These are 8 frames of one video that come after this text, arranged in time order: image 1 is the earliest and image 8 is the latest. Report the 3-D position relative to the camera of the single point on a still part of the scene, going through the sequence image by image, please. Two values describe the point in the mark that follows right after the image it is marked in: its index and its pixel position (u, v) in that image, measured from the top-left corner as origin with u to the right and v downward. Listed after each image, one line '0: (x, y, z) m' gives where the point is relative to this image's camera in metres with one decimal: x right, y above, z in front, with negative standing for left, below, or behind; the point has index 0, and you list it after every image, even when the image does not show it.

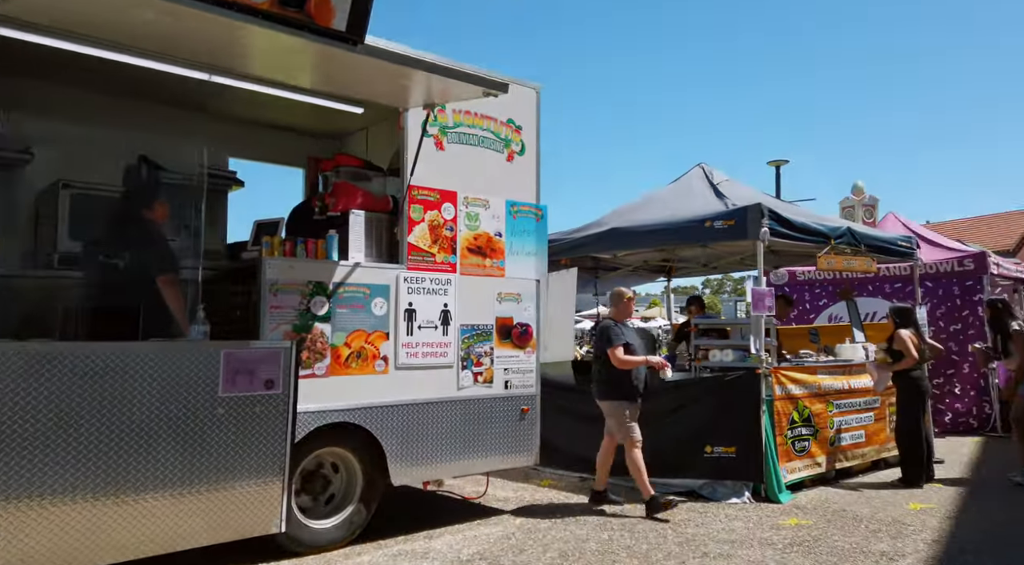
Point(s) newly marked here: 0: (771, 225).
0: (+2.3, +0.5, +6.7) m
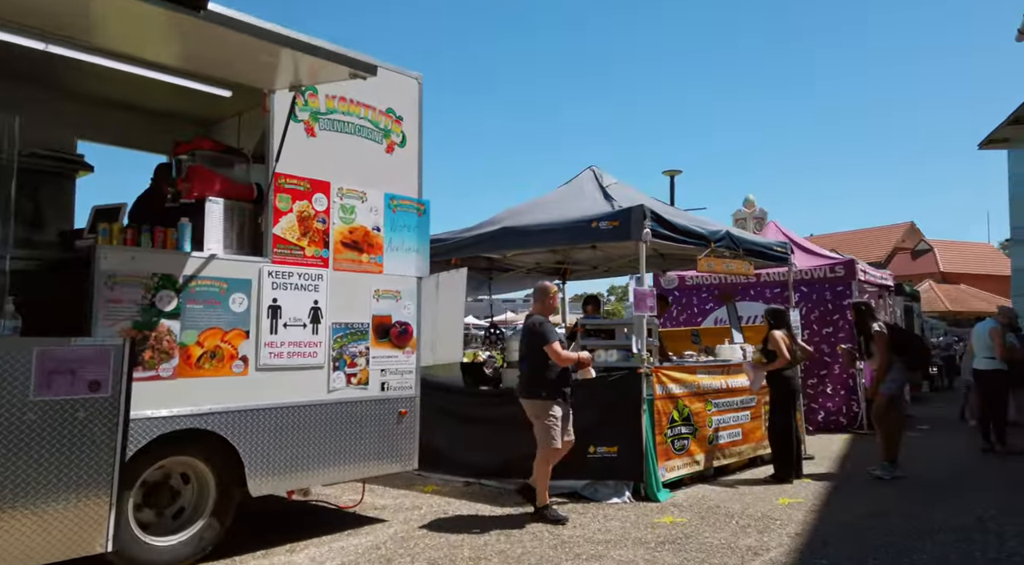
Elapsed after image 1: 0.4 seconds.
0: (+1.3, +0.5, +6.7) m
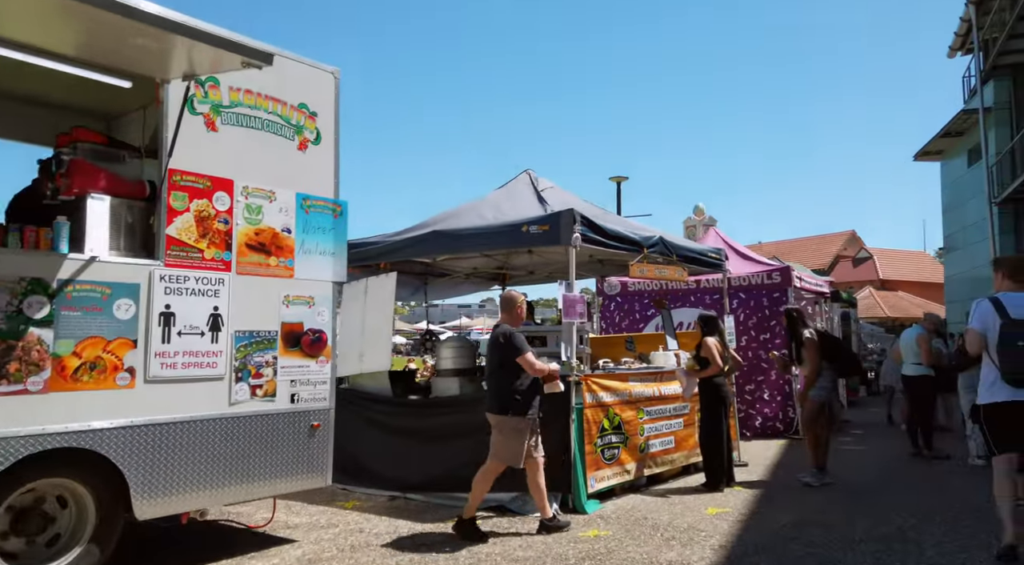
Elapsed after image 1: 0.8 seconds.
0: (+0.6, +0.5, +6.6) m
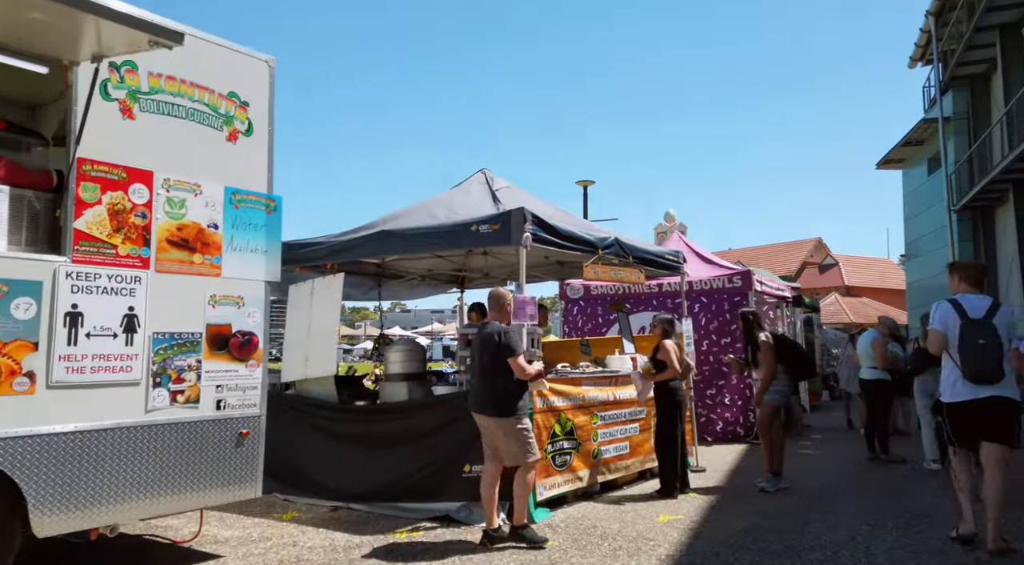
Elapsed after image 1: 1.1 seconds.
0: (+0.2, +0.5, +6.4) m
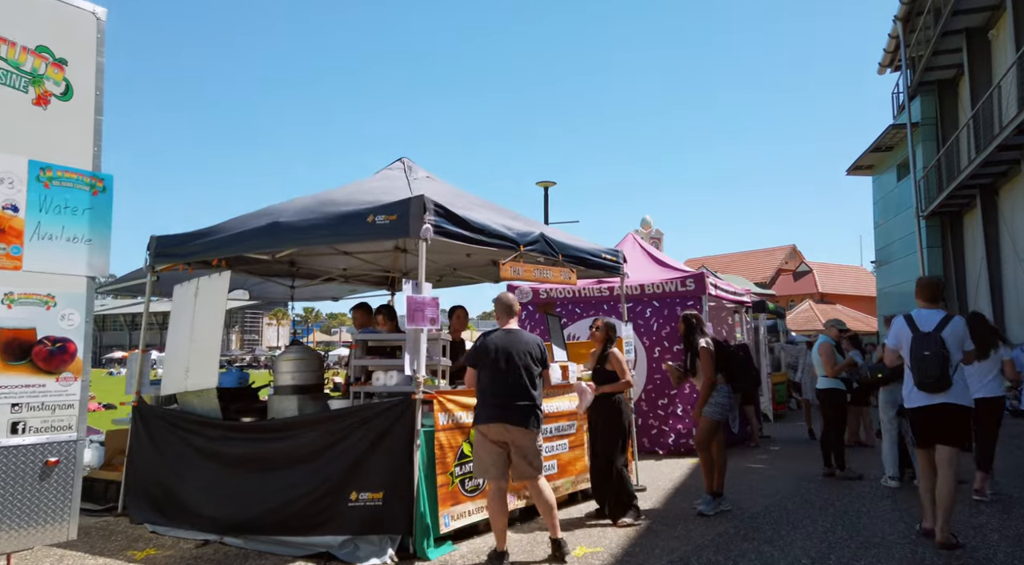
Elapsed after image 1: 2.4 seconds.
0: (-0.6, +0.5, +5.6) m
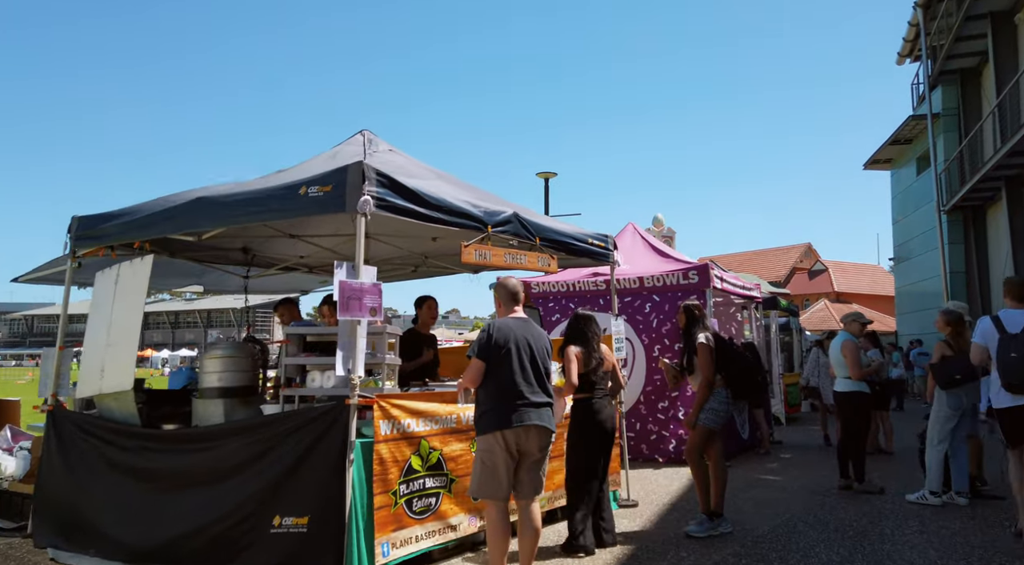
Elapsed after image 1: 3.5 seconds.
0: (-0.8, +0.6, +4.7) m
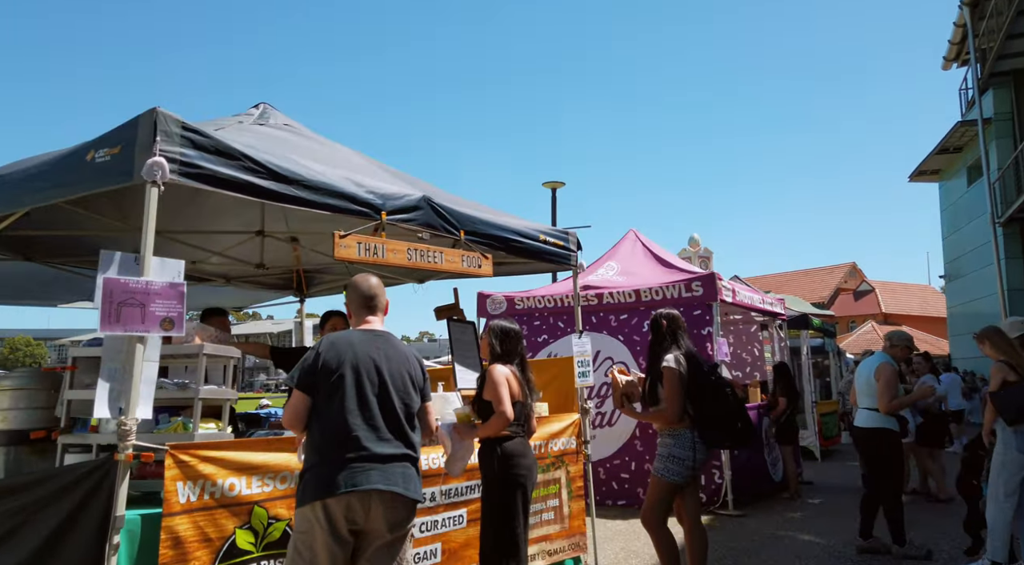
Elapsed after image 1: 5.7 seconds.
0: (-1.5, +0.6, +3.3) m
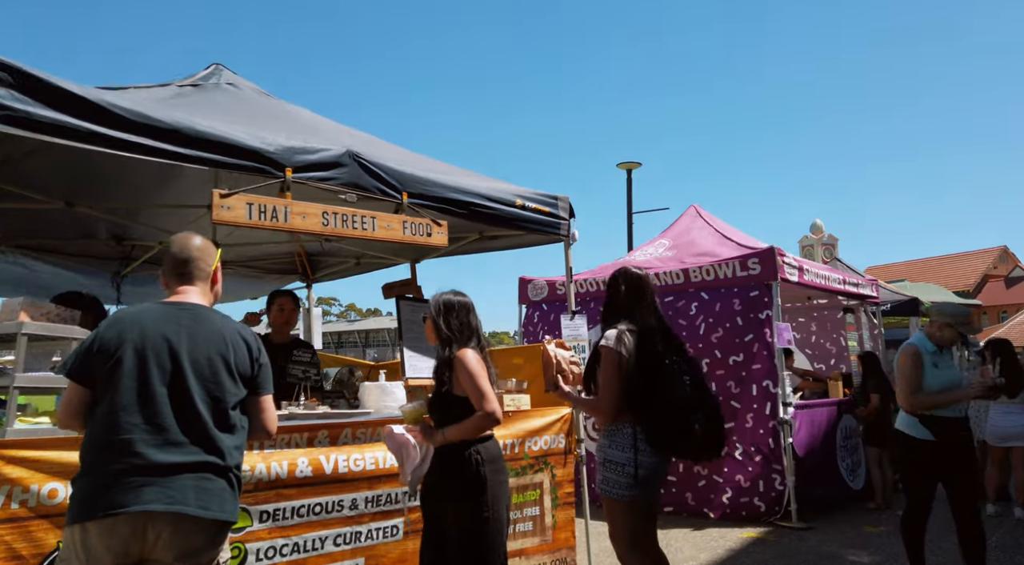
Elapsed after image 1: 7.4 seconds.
0: (-2.0, +0.7, +2.8) m
